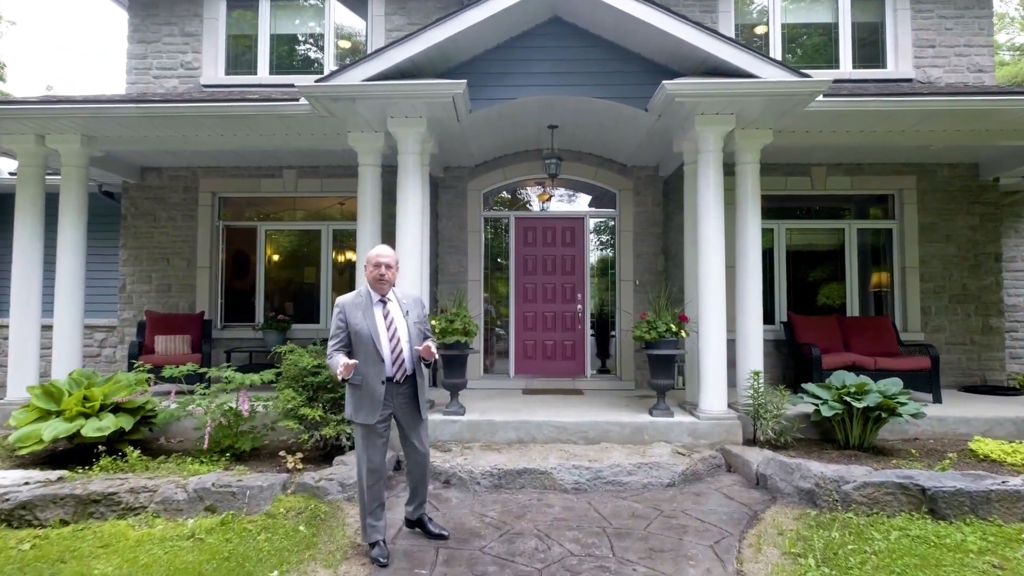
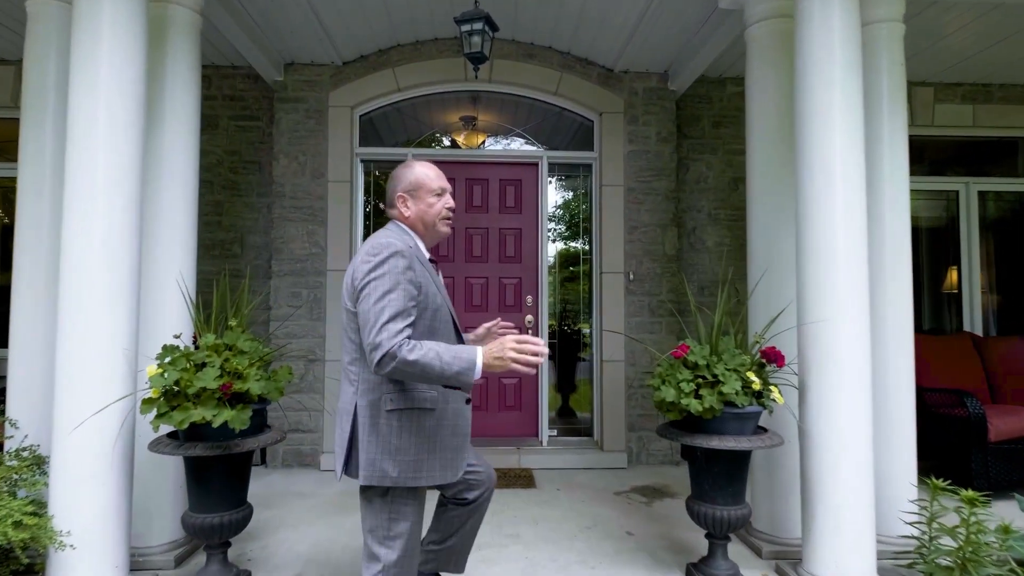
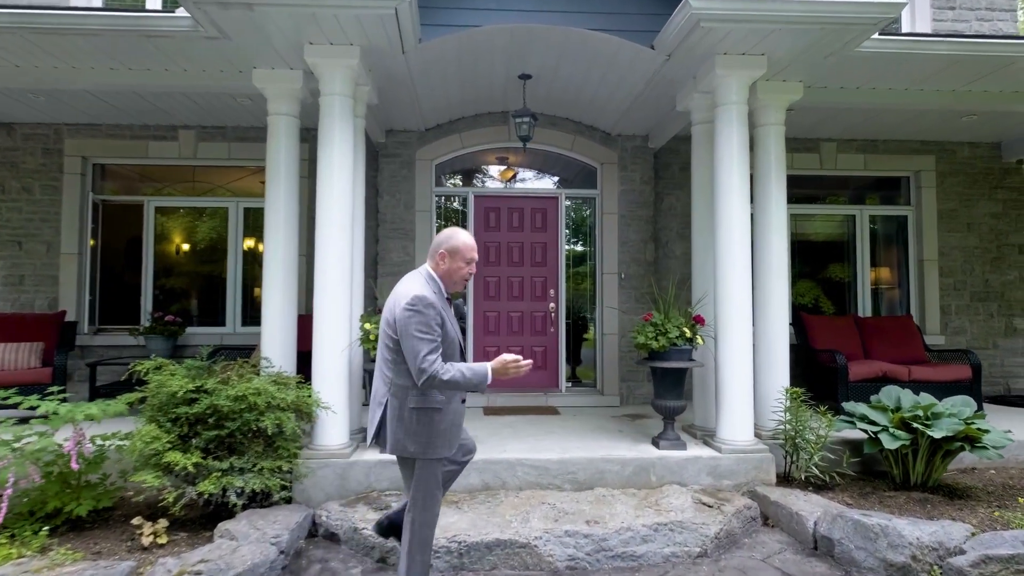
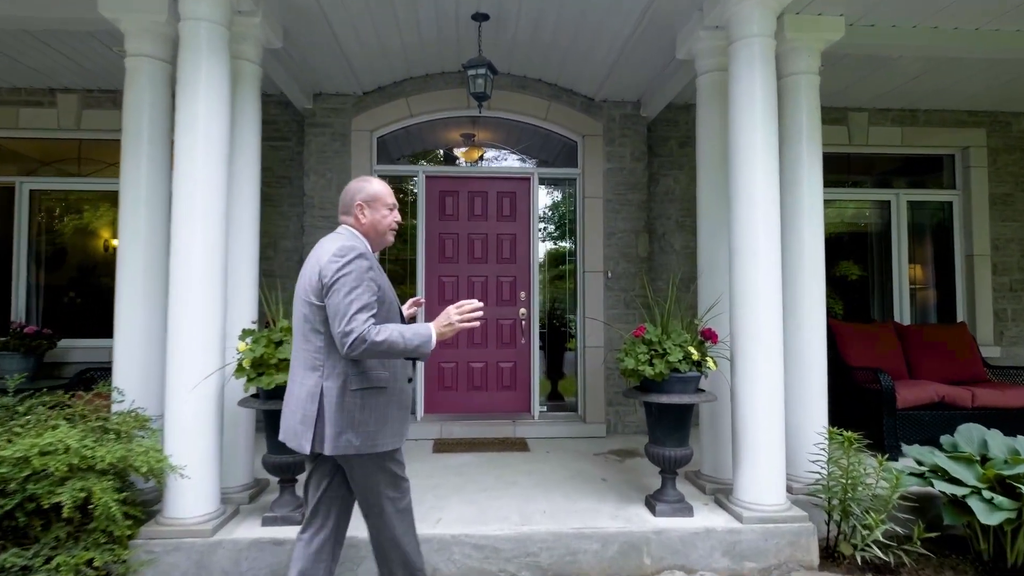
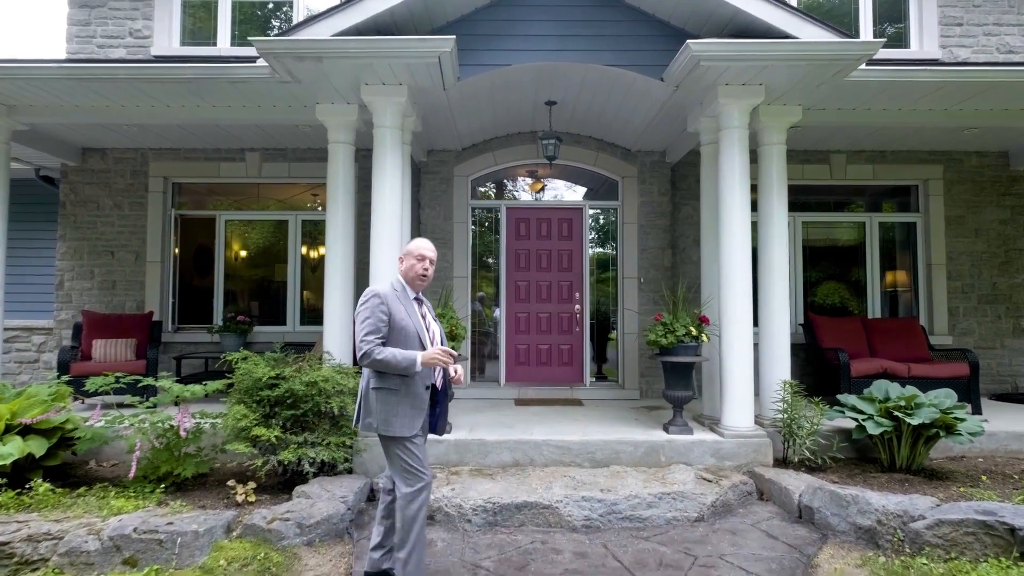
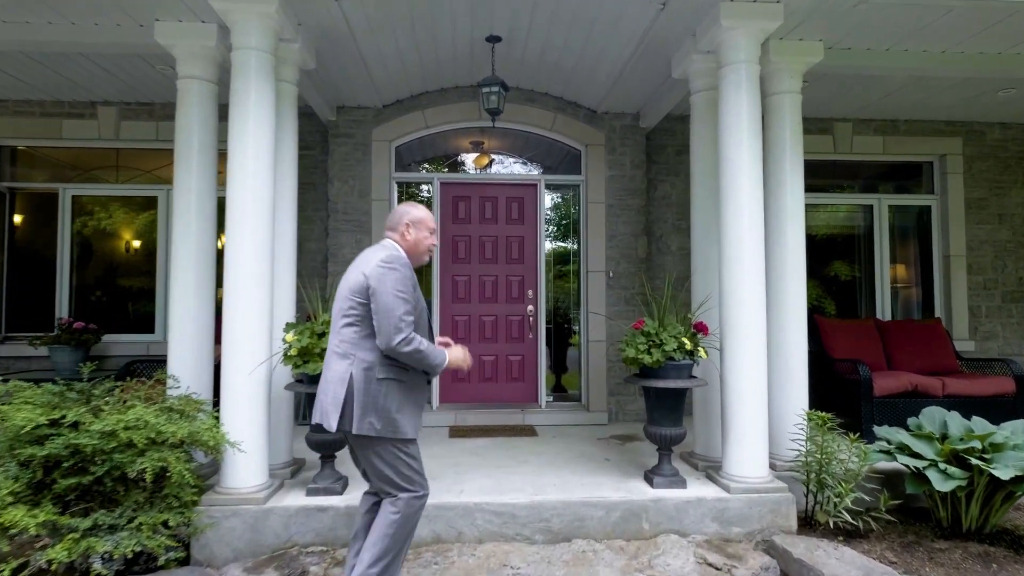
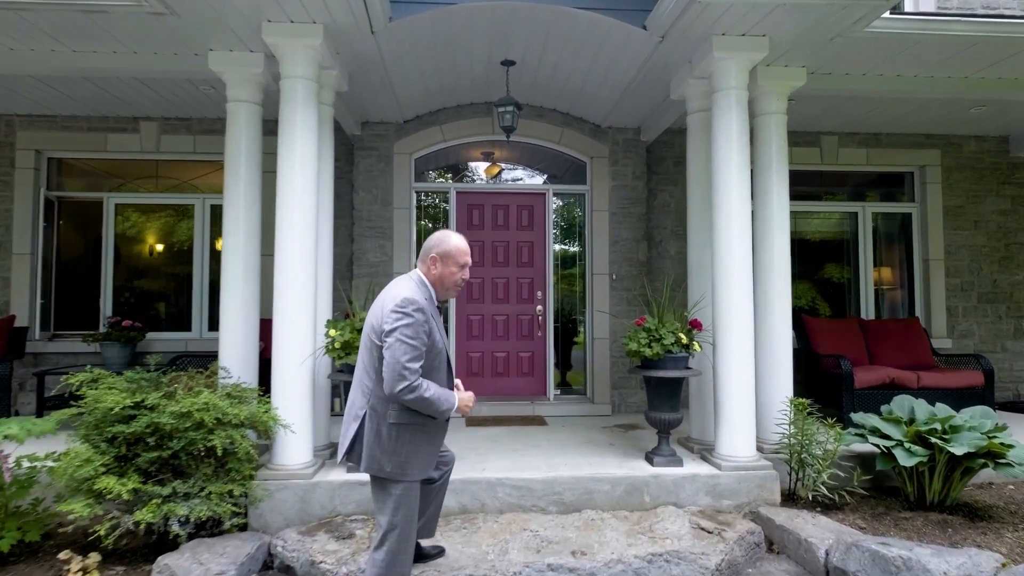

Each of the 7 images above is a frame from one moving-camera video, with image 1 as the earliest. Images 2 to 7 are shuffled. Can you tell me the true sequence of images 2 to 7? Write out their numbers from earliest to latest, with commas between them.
5, 3, 7, 6, 4, 2
